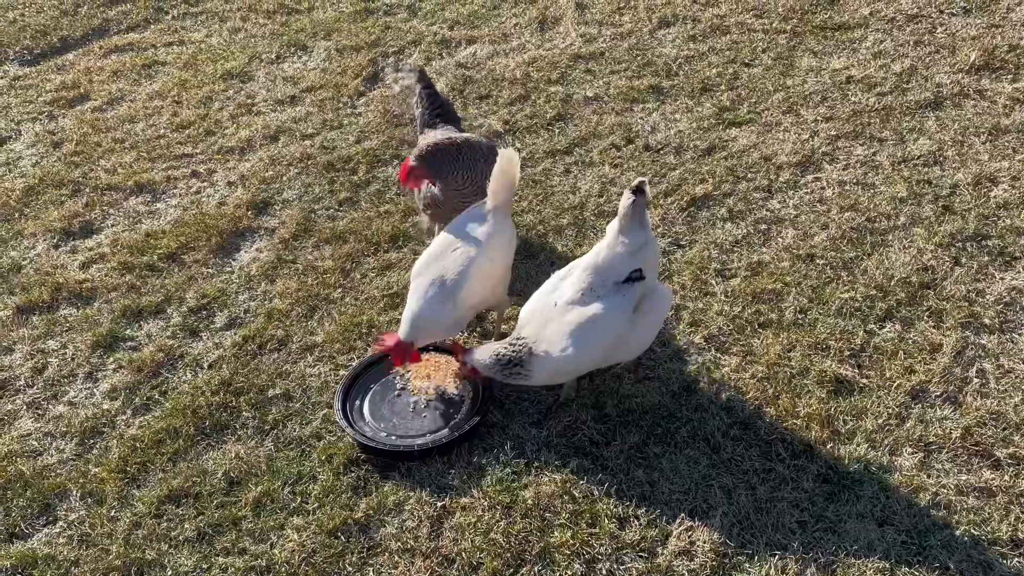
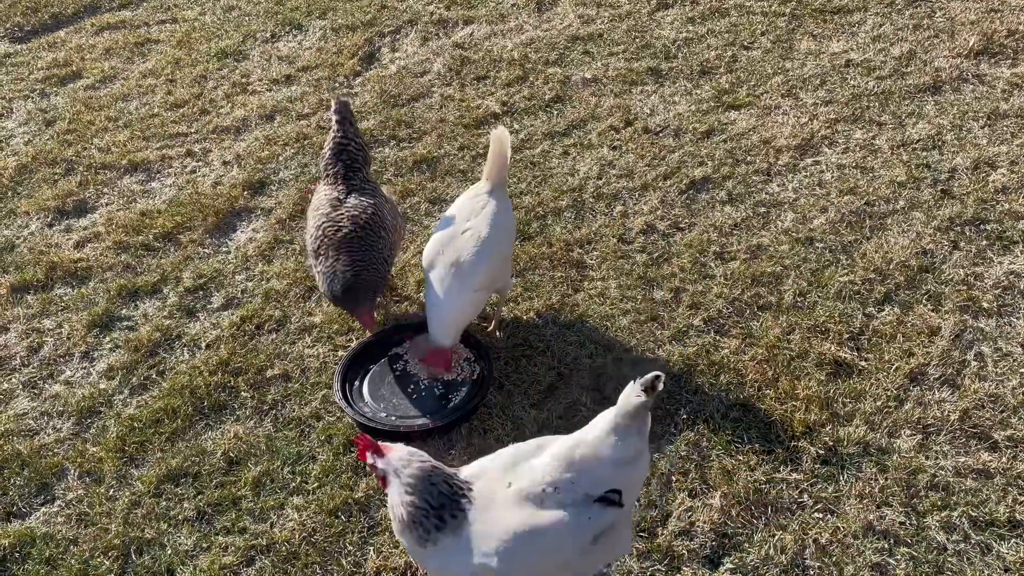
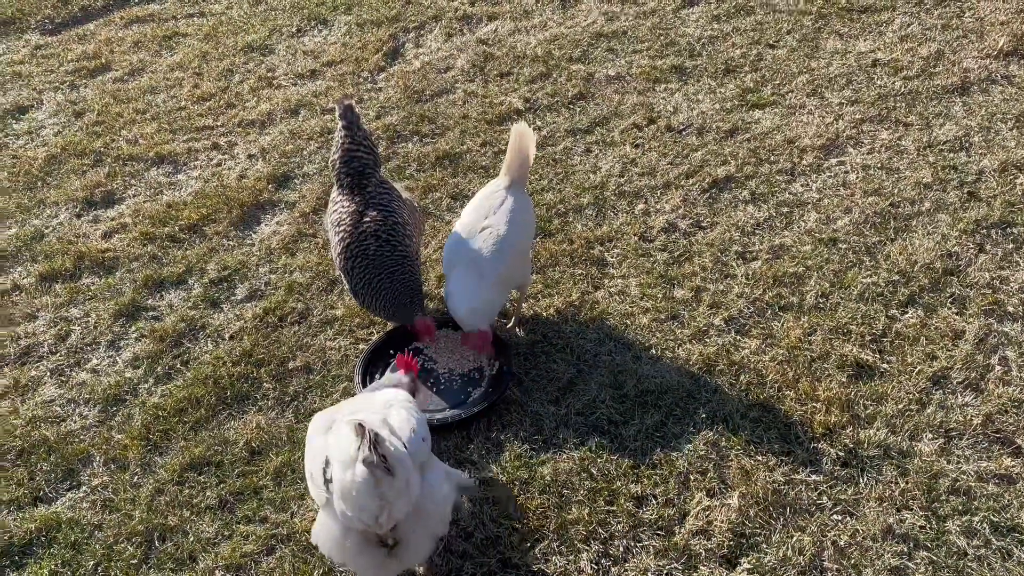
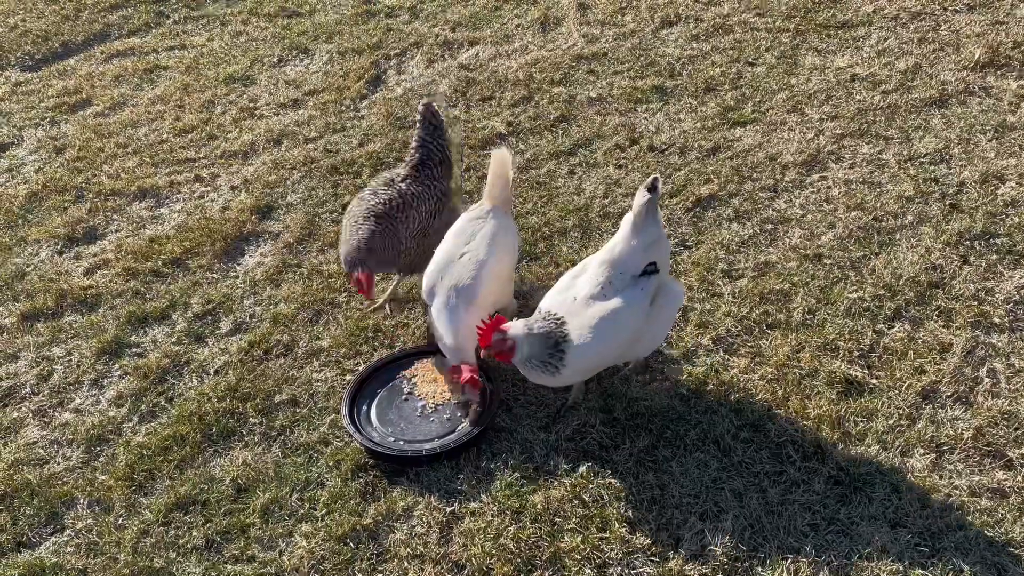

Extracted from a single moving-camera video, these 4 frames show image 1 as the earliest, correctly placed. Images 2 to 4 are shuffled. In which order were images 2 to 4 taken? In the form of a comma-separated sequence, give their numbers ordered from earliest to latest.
4, 2, 3
